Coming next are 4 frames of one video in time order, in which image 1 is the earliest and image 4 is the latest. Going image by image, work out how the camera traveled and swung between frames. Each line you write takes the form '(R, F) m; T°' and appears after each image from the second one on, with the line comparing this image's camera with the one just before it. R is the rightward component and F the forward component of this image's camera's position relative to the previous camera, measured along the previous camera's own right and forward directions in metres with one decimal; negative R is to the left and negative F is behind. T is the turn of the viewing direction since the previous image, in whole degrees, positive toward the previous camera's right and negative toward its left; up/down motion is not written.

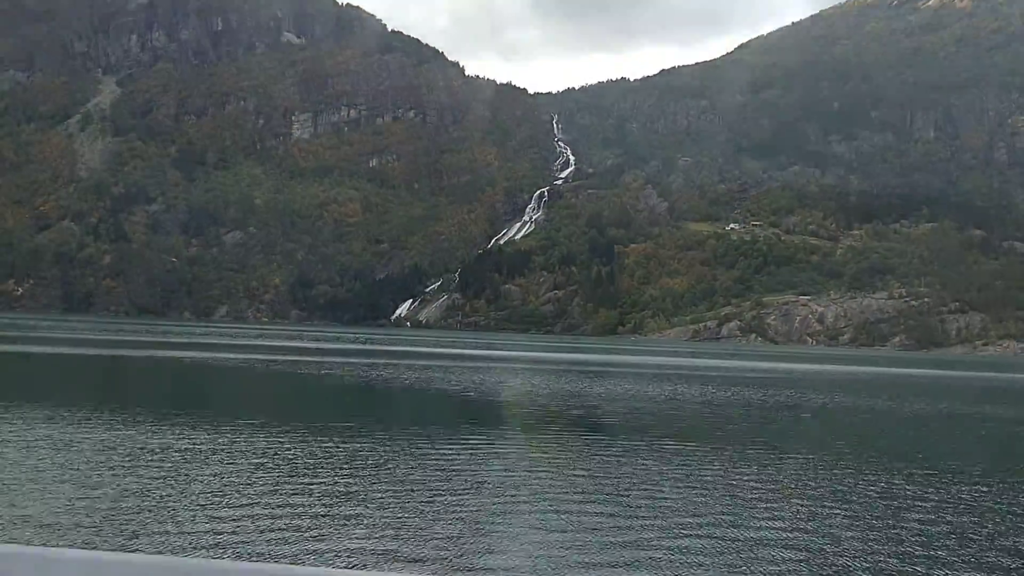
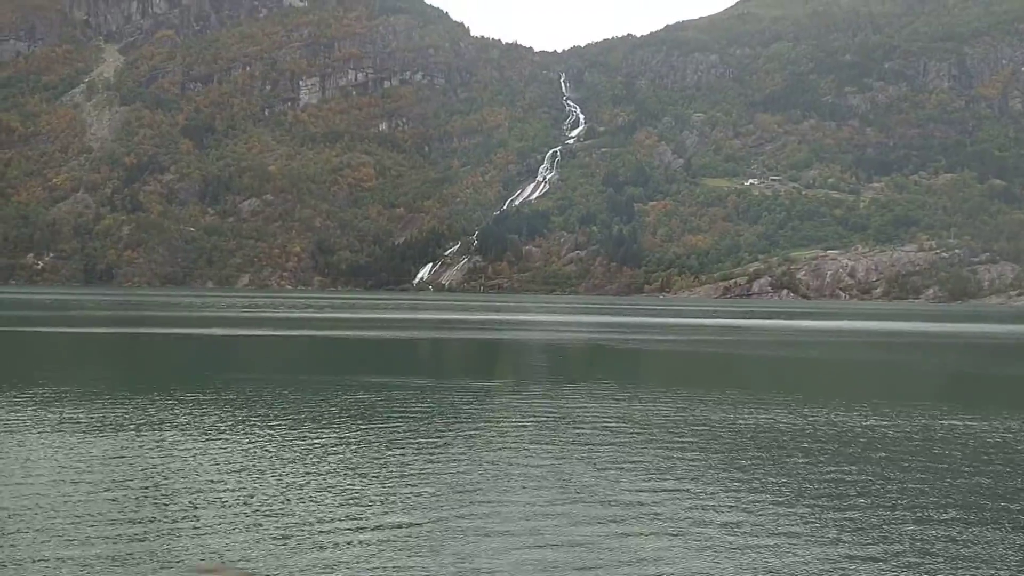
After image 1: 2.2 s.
(-7.3, +1.5) m; +1°
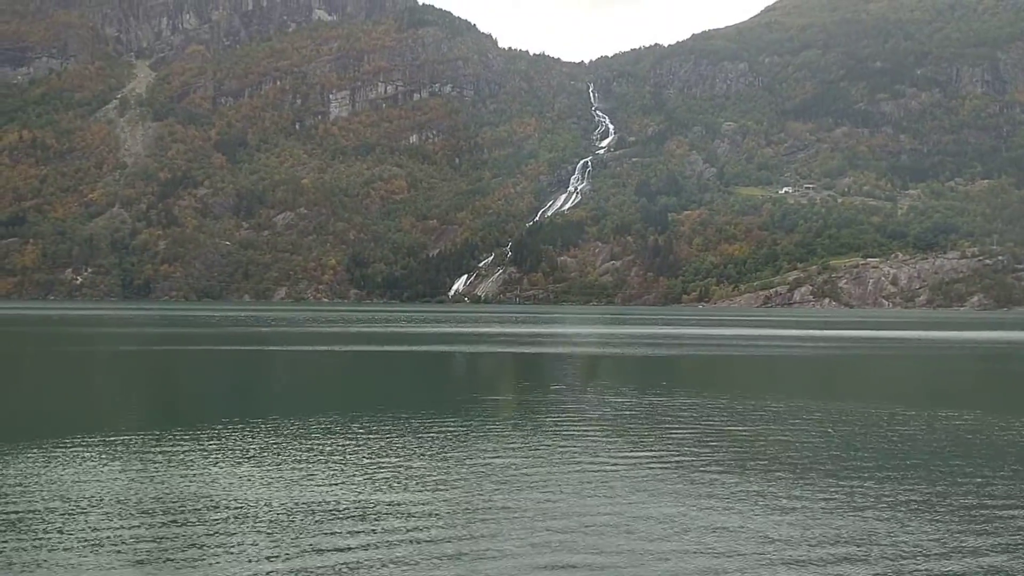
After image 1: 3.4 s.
(-3.8, +0.8) m; -1°
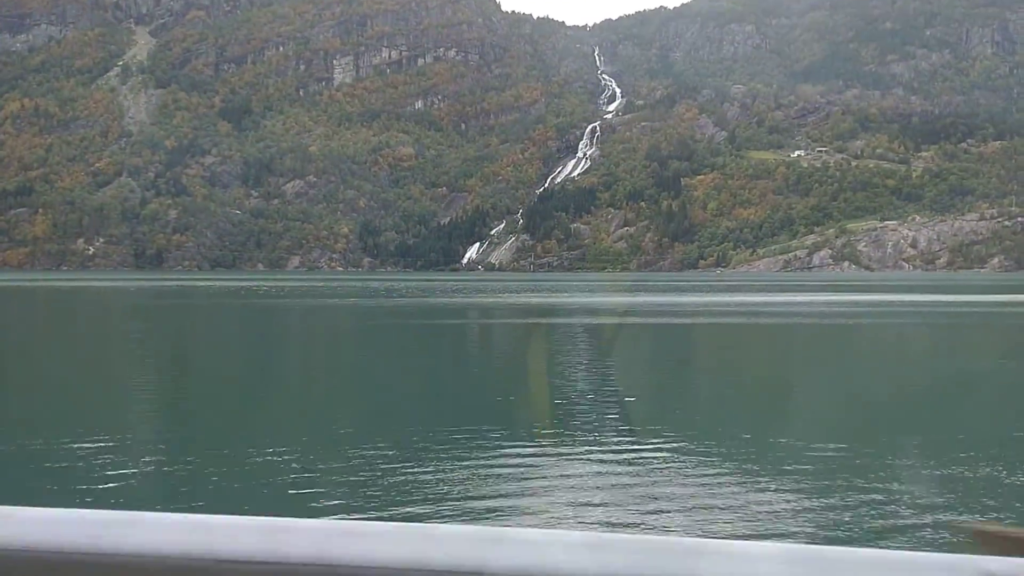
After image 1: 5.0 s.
(-5.0, +1.3) m; +1°
